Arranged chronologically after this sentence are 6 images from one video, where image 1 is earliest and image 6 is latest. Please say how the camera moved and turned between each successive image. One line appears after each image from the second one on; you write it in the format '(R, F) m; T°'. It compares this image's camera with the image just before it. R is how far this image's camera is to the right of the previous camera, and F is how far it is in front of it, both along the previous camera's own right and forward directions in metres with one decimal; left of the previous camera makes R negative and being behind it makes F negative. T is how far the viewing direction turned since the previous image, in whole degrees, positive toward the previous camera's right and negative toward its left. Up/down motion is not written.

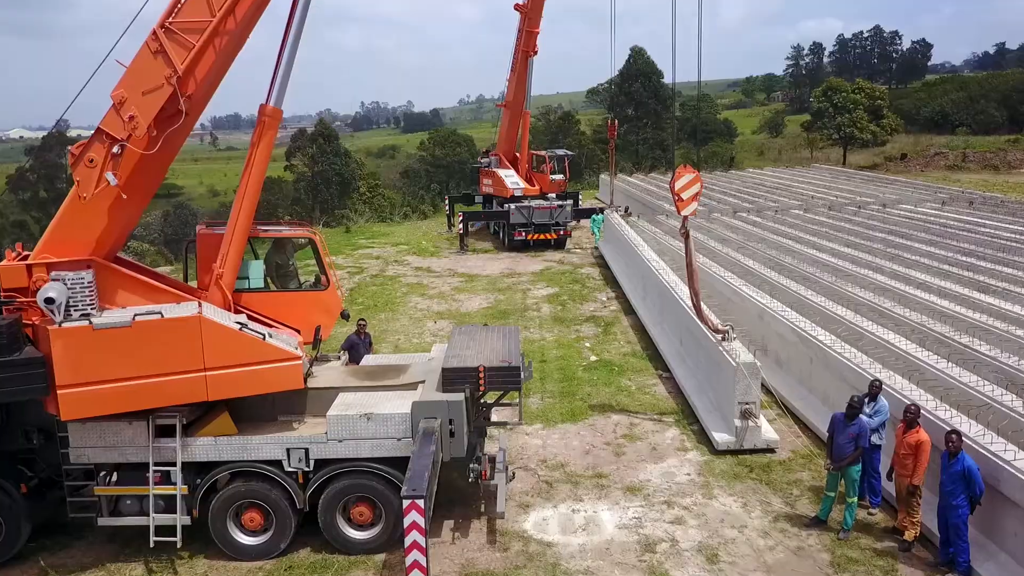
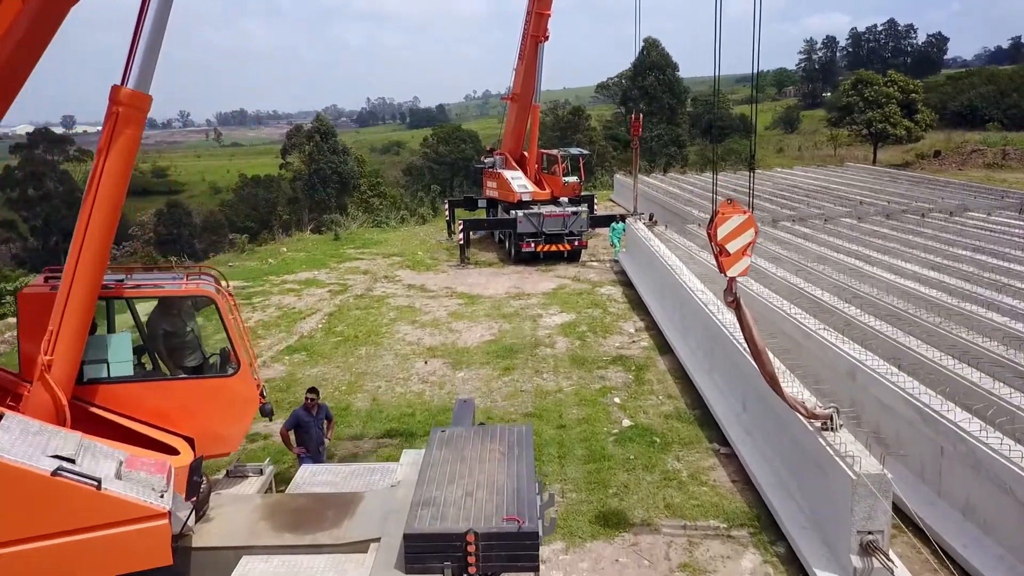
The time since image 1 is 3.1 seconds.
(0.0, +2.0) m; 0°
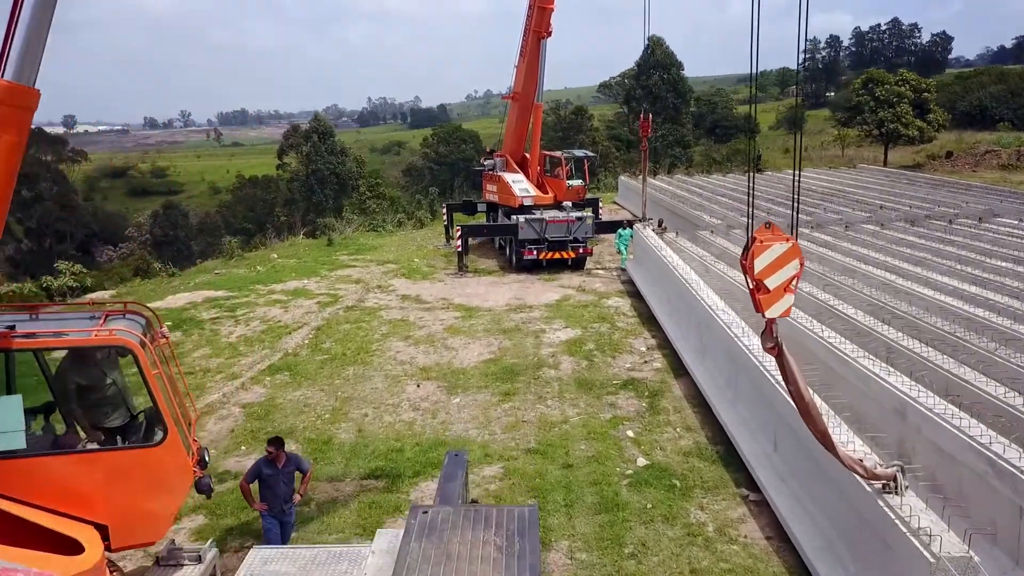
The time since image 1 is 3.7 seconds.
(0.0, +0.8) m; 0°
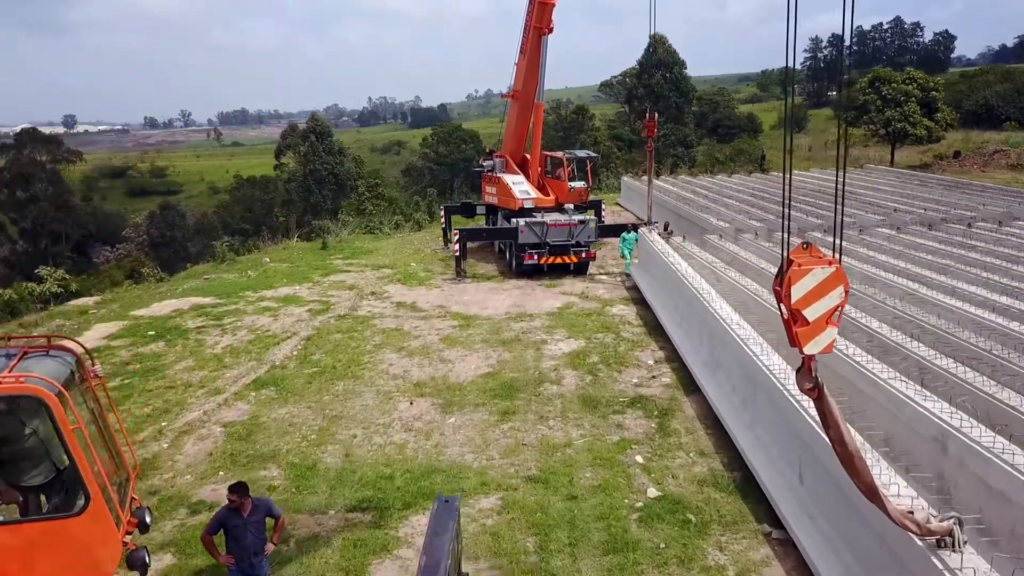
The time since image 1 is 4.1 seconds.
(0.0, +0.5) m; 0°
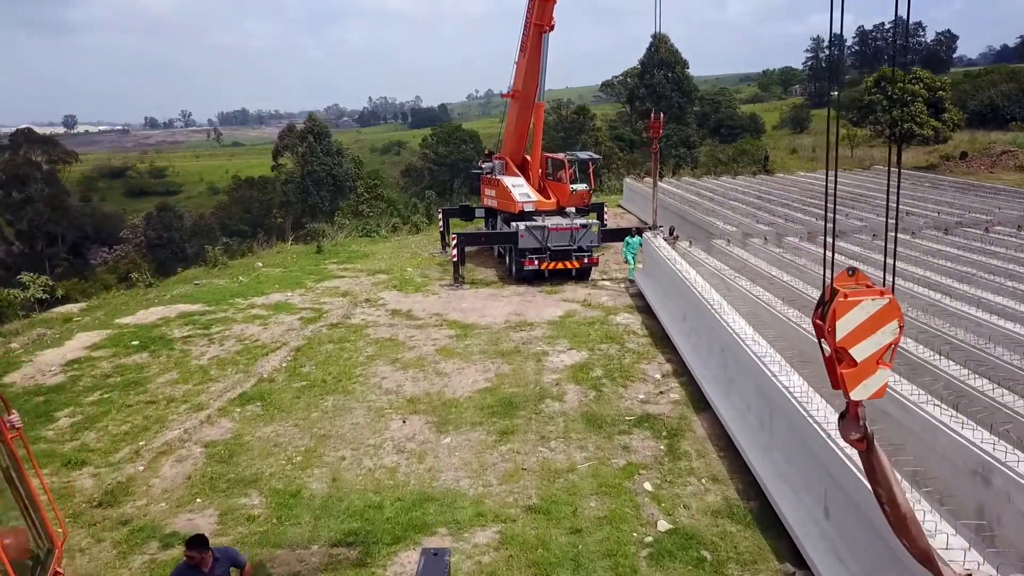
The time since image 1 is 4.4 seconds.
(0.0, +0.4) m; 0°
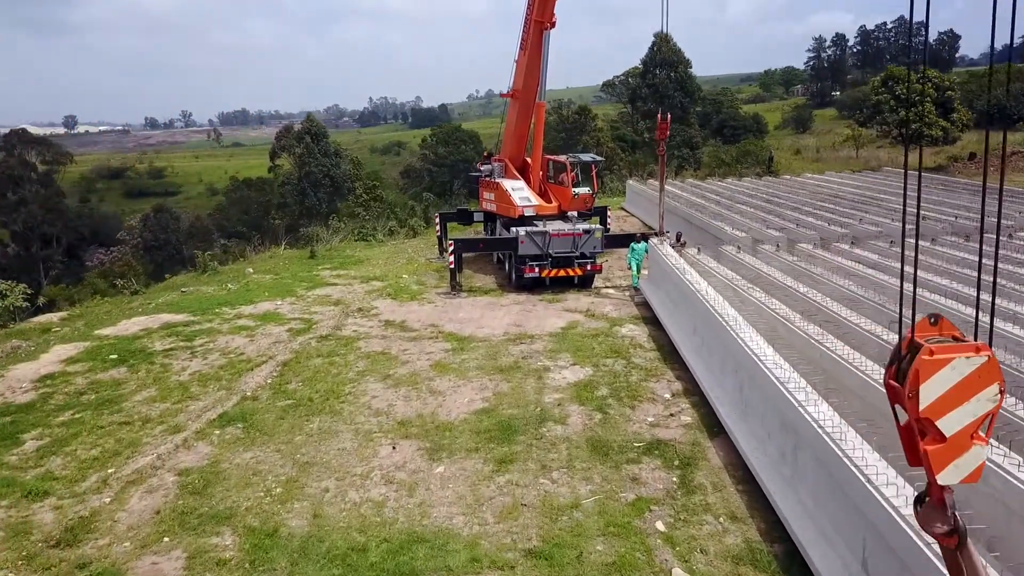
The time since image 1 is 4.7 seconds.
(0.0, +0.5) m; 0°
